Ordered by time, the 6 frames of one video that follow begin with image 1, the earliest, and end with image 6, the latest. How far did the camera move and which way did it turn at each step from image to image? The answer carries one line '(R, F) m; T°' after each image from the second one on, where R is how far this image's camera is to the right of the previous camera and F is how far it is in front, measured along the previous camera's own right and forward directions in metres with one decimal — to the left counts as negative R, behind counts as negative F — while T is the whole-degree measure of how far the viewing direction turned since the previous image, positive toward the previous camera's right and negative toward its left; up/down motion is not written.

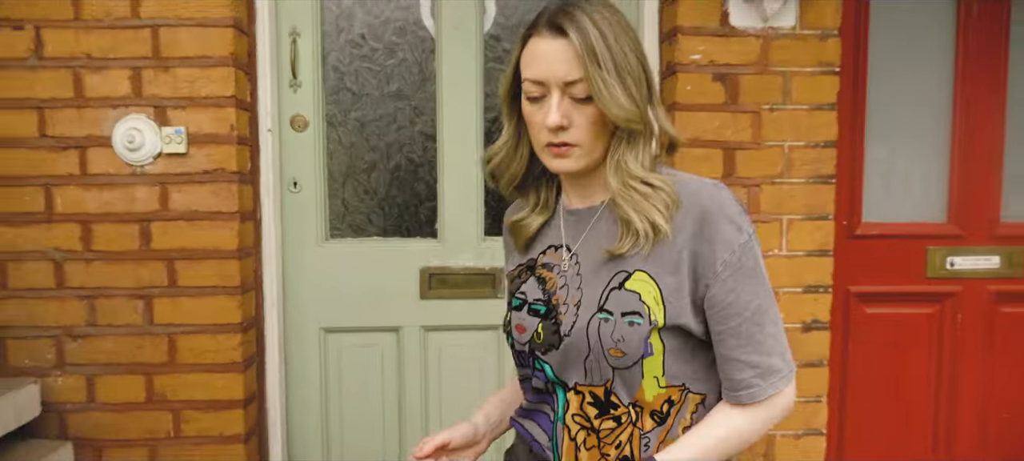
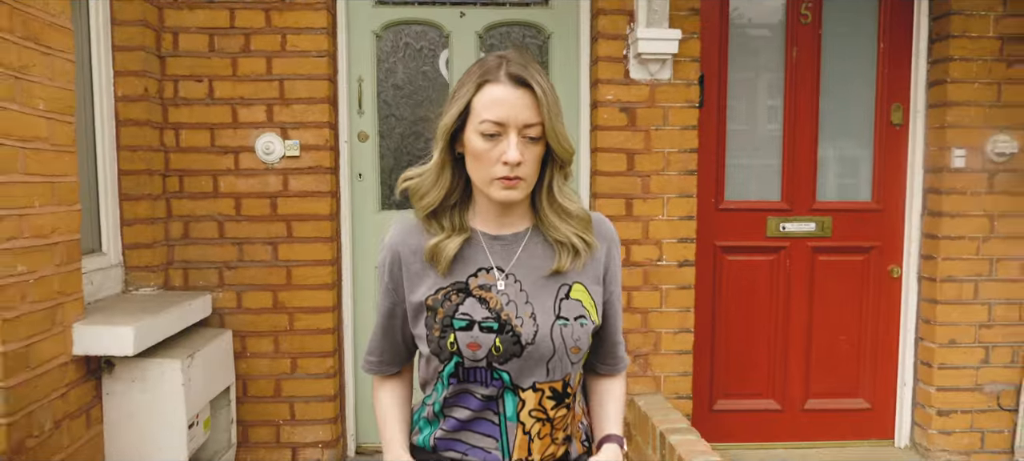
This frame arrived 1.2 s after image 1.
(+0.1, -1.1) m; 0°
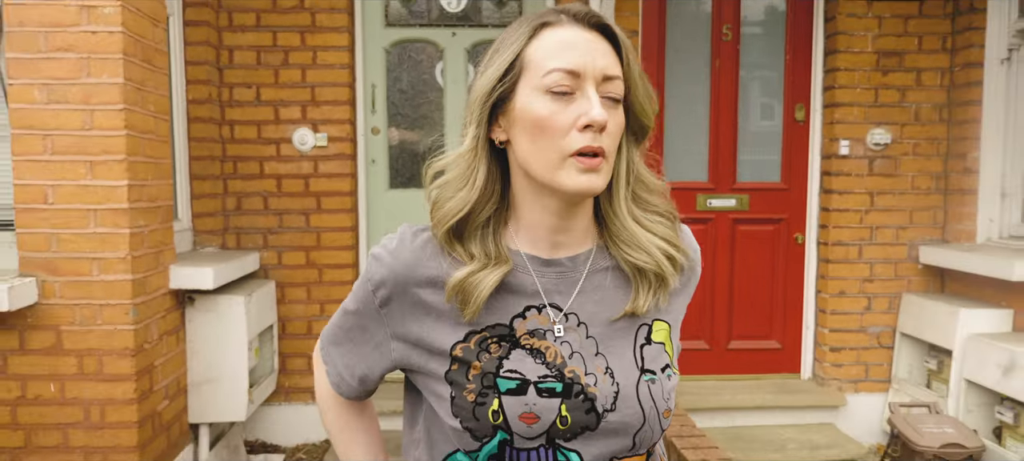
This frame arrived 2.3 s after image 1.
(+0.1, -0.8) m; 0°
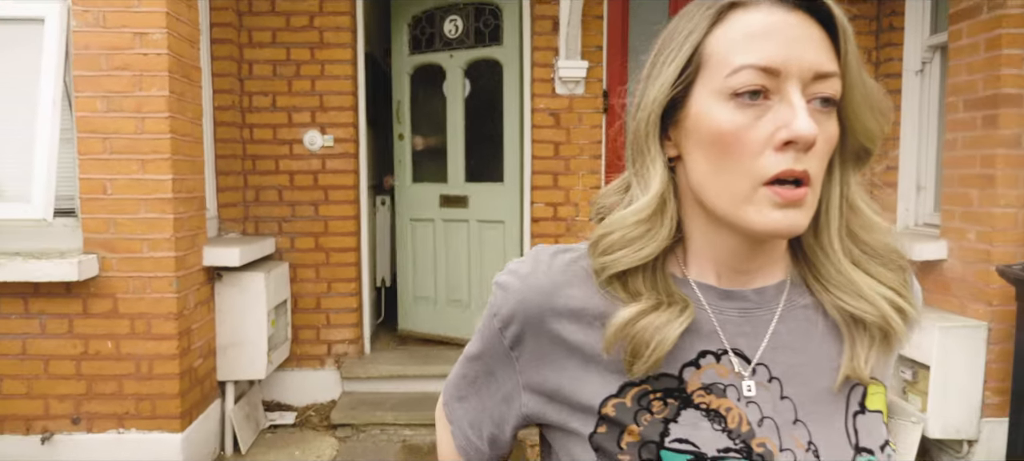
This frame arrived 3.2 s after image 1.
(+0.1, -0.6) m; 0°
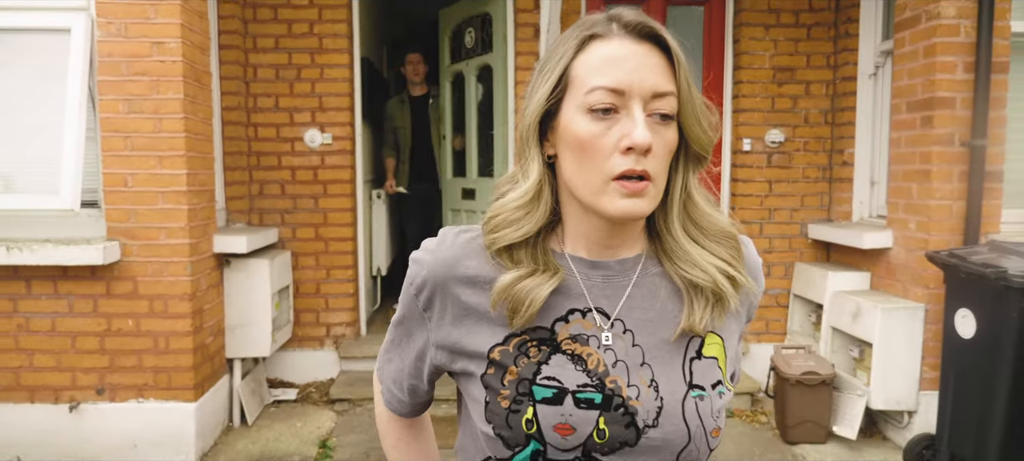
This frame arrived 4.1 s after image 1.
(+0.1, -0.3) m; 0°
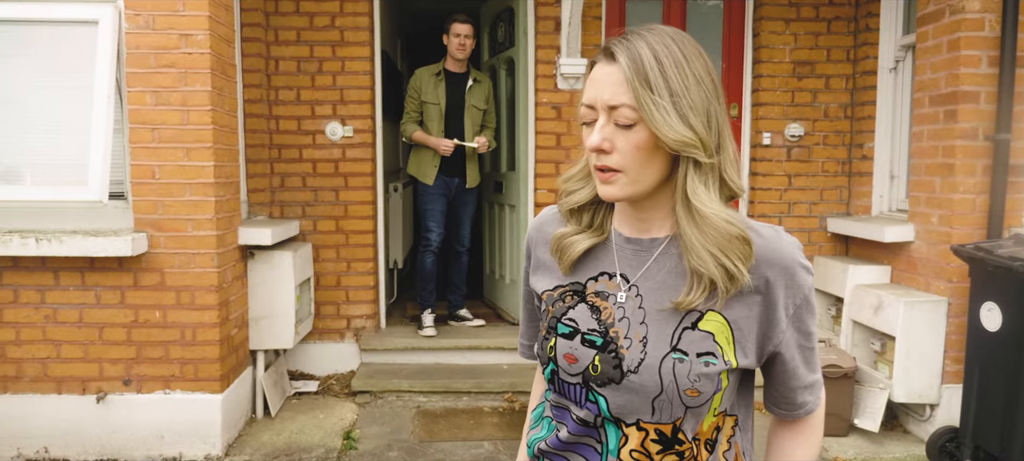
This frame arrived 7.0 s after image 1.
(-0.1, 0.0) m; 0°
